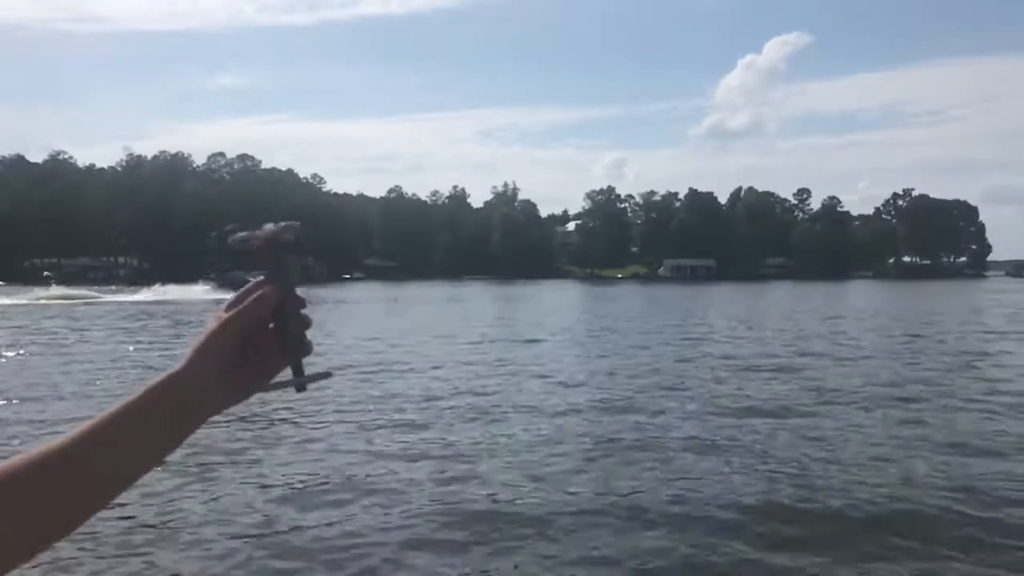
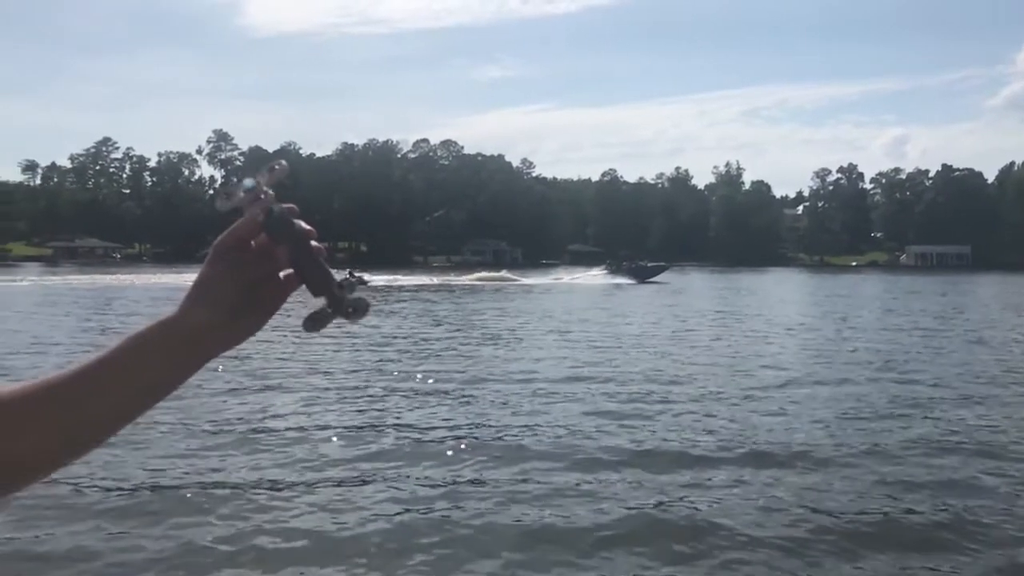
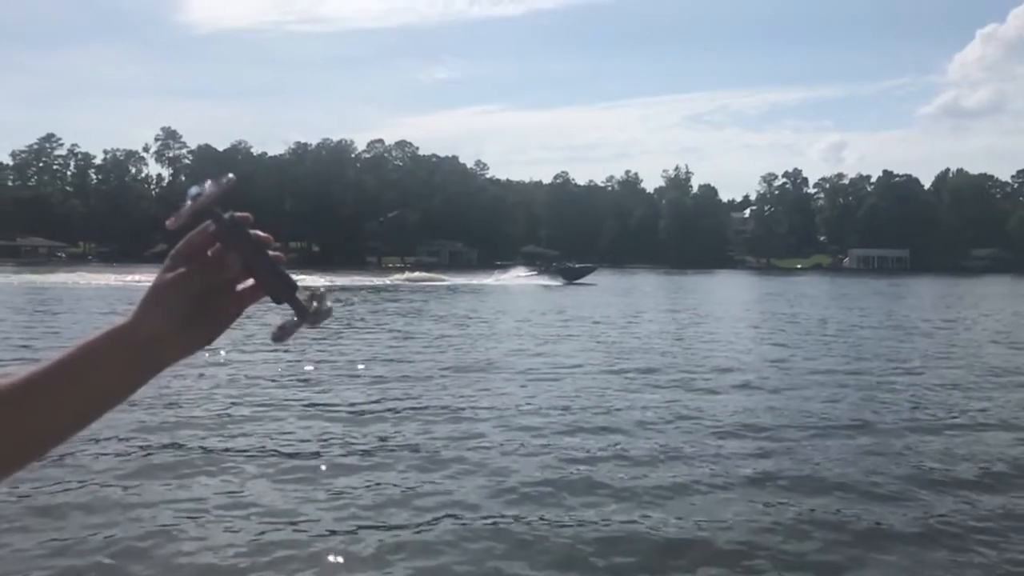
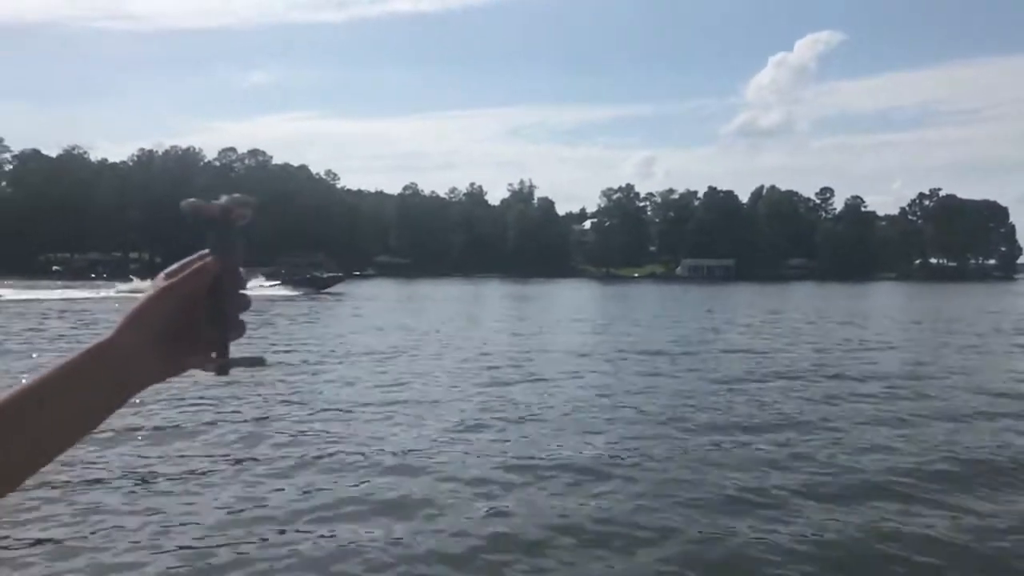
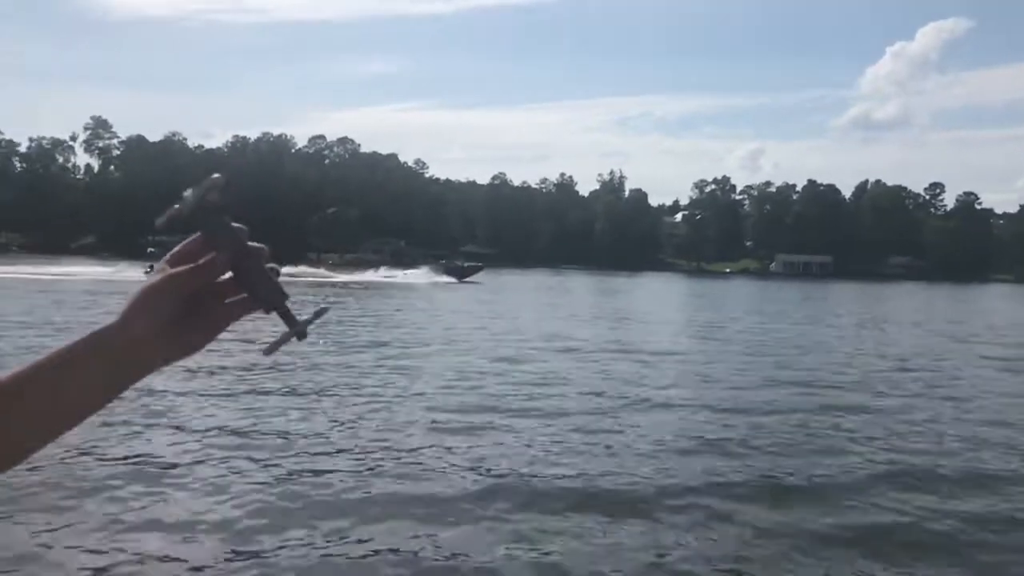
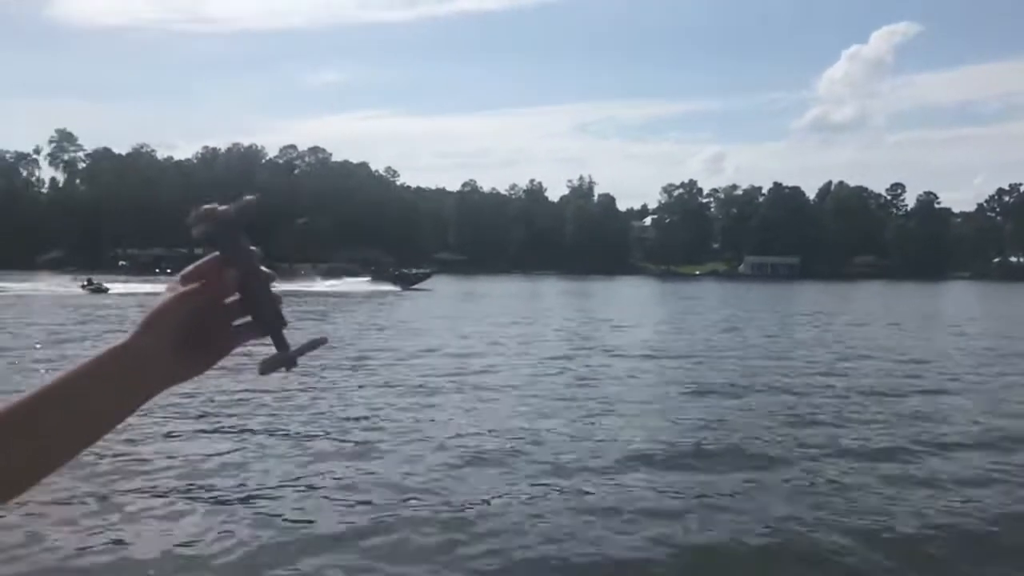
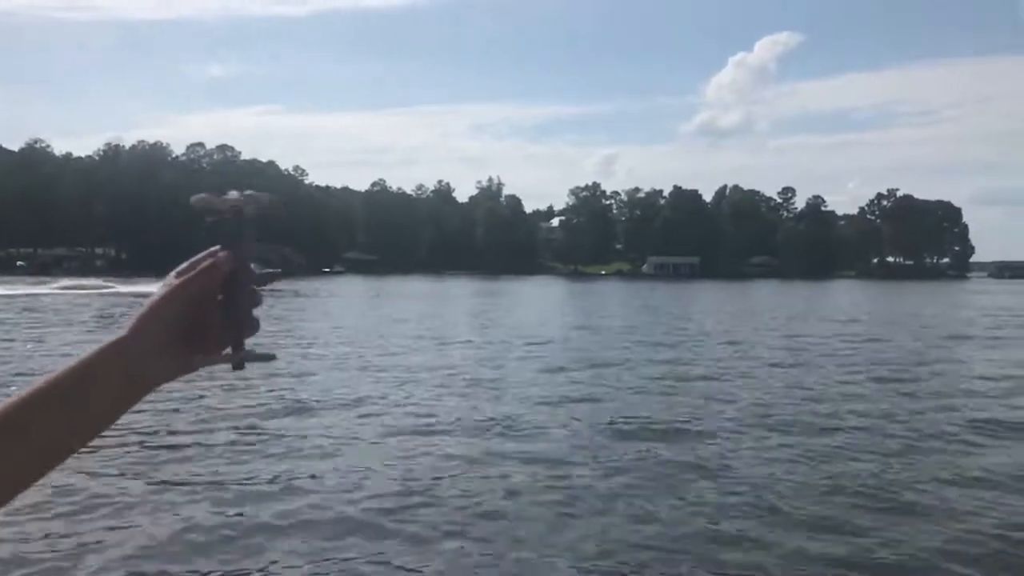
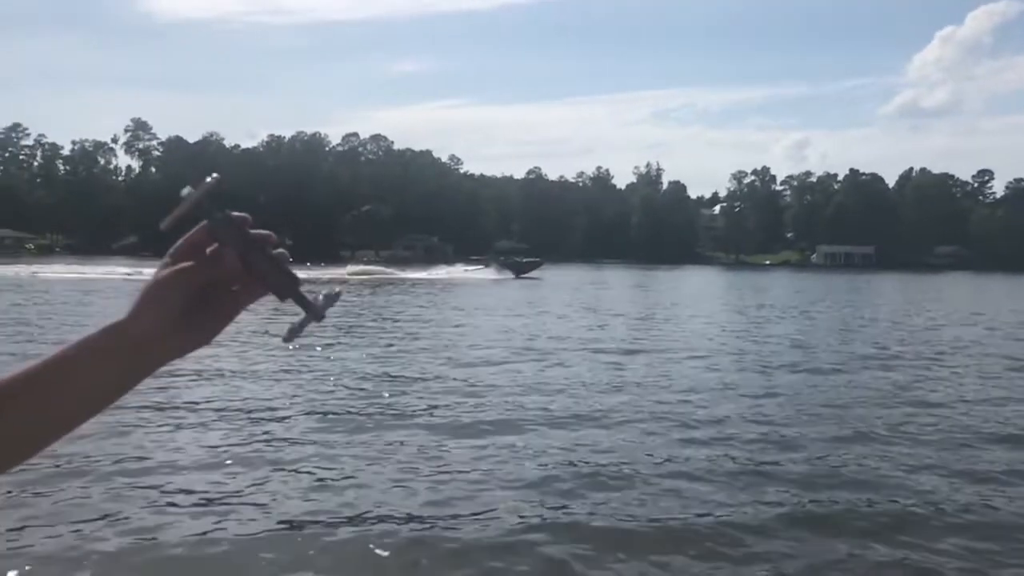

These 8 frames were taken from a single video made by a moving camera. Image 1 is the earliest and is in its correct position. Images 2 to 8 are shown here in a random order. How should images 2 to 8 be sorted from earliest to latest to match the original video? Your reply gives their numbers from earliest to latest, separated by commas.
7, 4, 6, 5, 8, 3, 2
